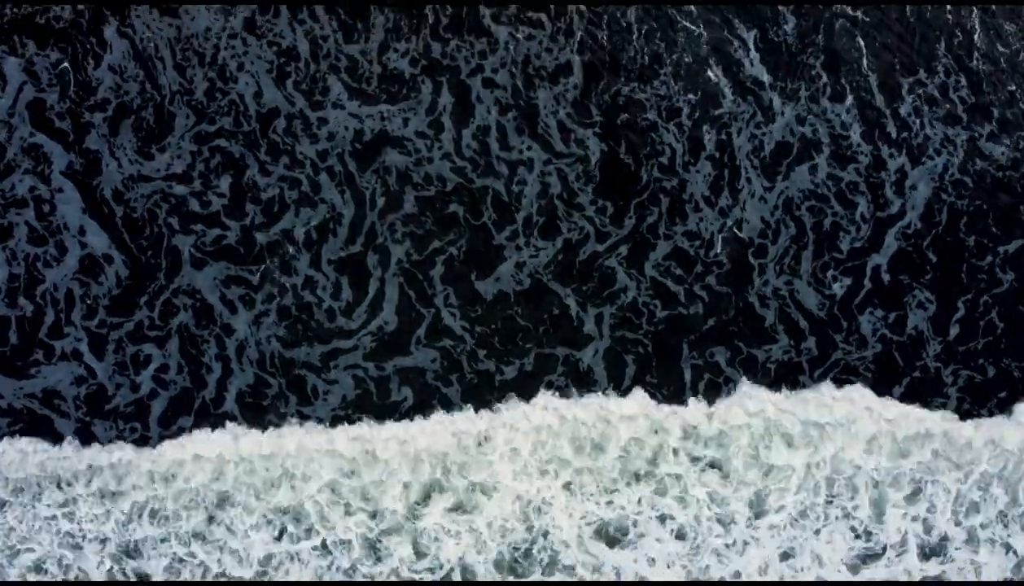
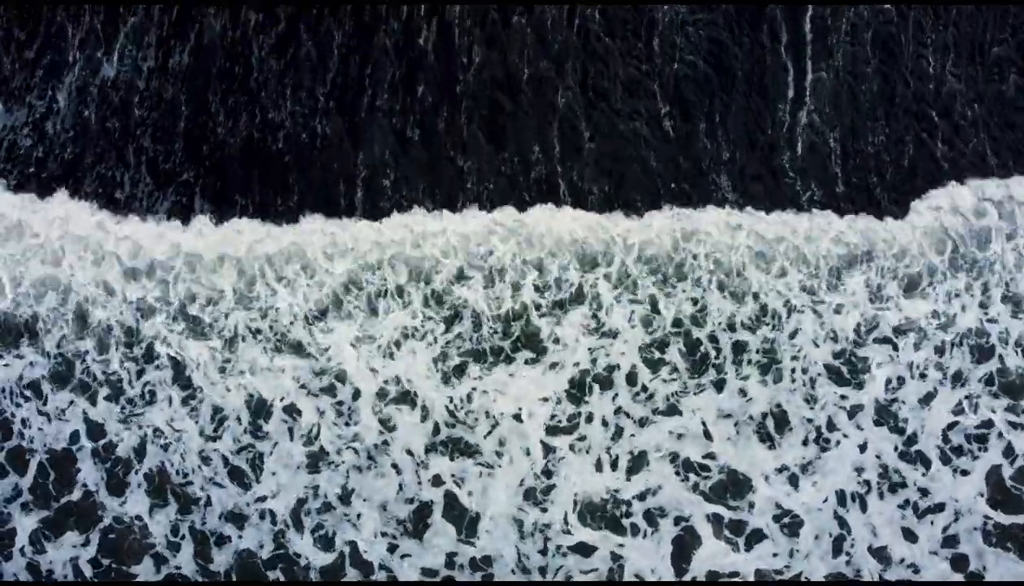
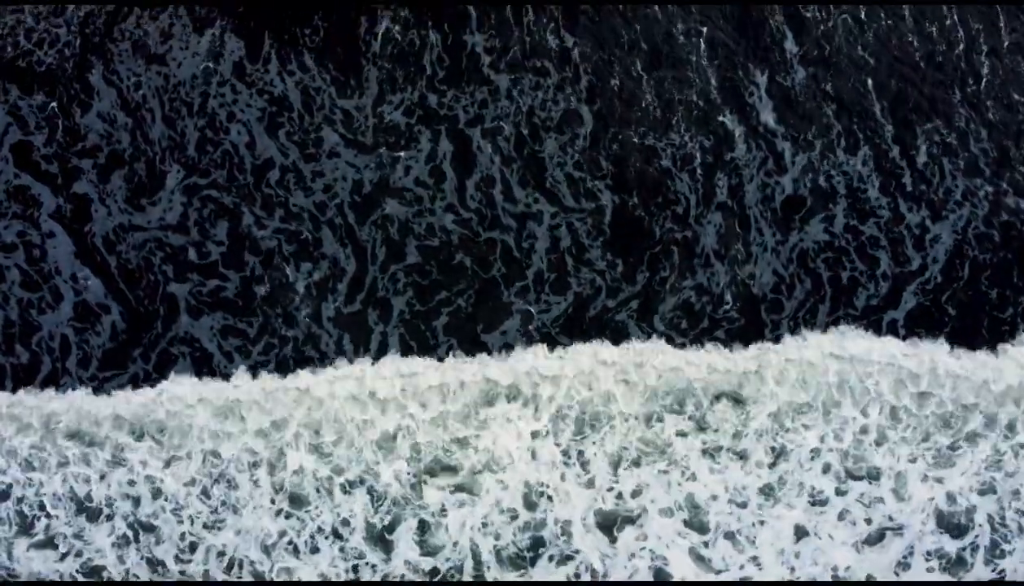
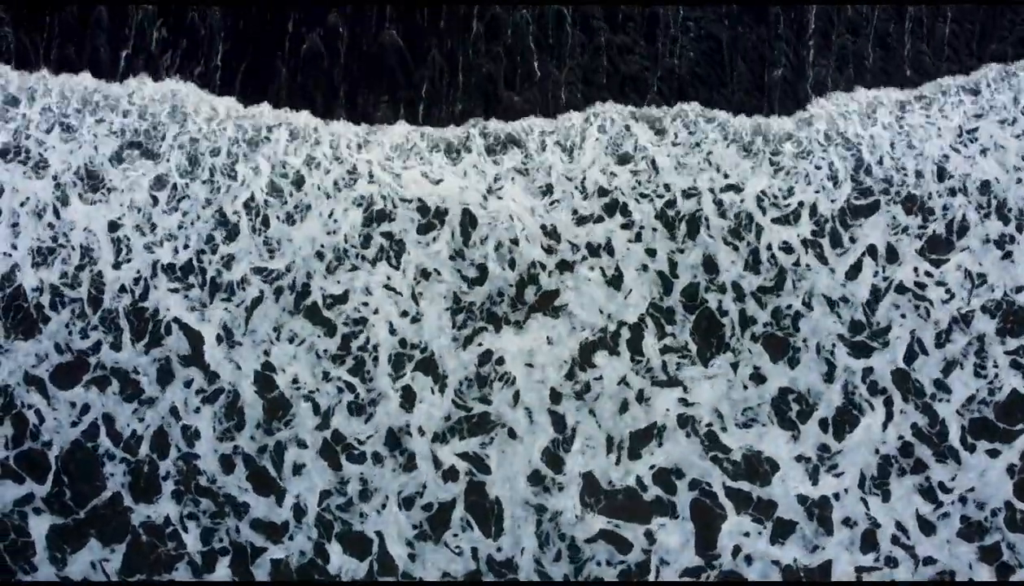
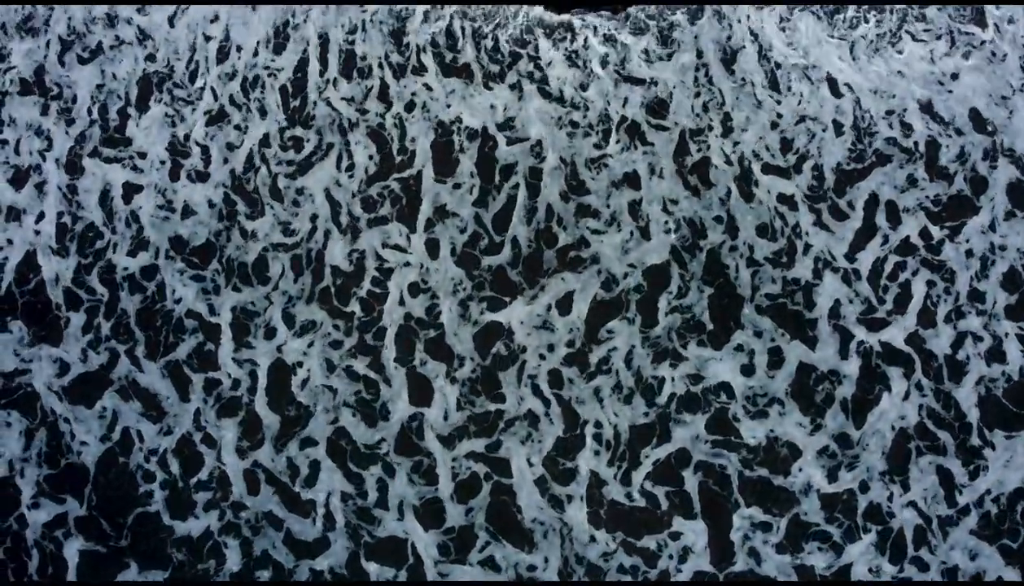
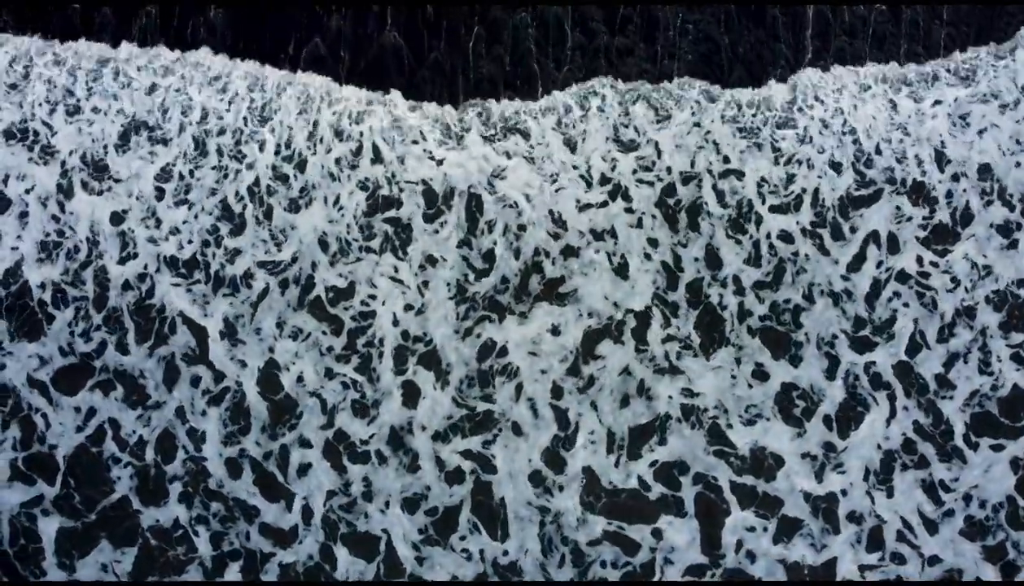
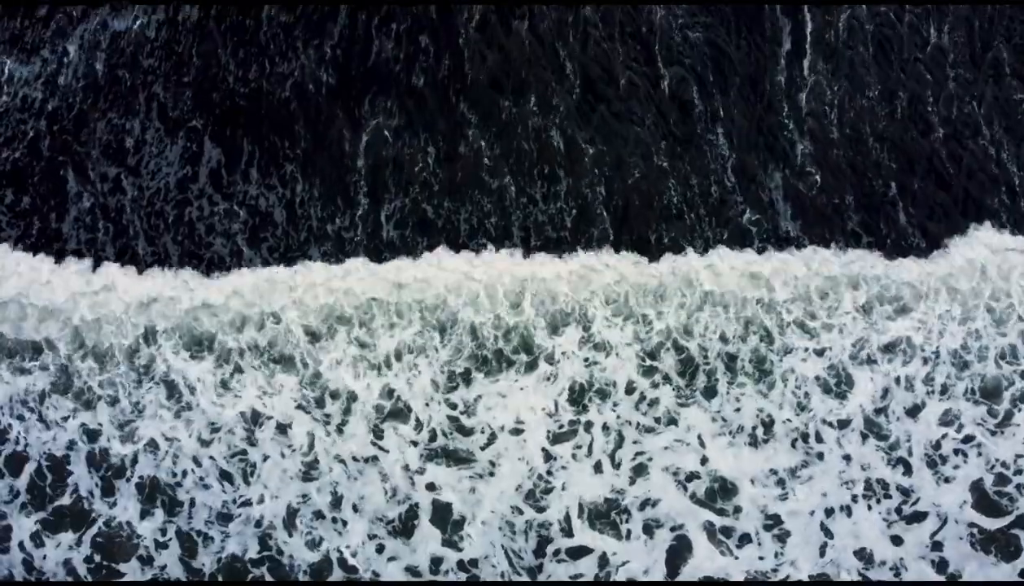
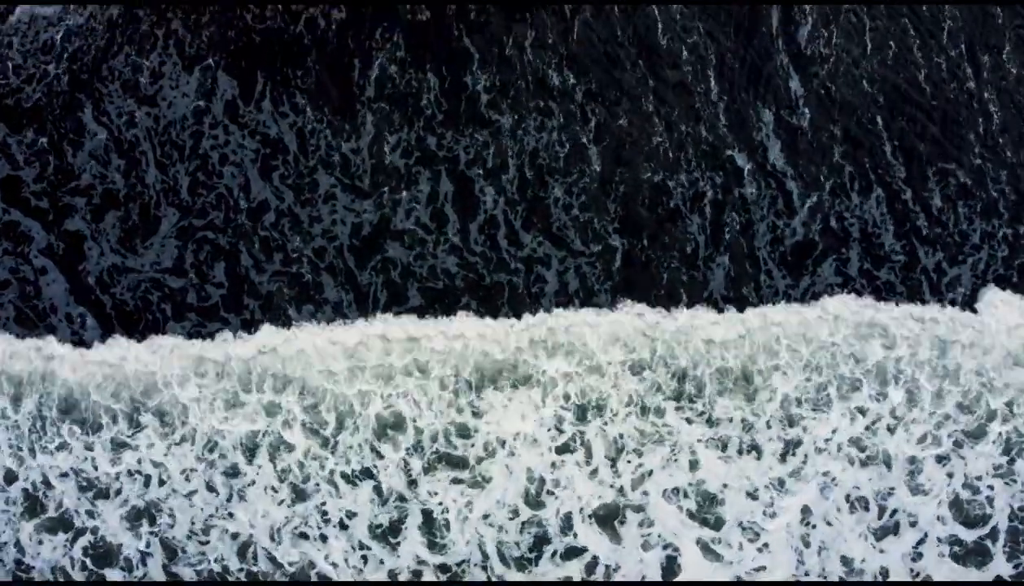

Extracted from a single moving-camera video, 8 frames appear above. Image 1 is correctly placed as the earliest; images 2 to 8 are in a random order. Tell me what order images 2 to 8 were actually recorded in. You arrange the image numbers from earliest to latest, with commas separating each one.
3, 8, 7, 2, 4, 6, 5
